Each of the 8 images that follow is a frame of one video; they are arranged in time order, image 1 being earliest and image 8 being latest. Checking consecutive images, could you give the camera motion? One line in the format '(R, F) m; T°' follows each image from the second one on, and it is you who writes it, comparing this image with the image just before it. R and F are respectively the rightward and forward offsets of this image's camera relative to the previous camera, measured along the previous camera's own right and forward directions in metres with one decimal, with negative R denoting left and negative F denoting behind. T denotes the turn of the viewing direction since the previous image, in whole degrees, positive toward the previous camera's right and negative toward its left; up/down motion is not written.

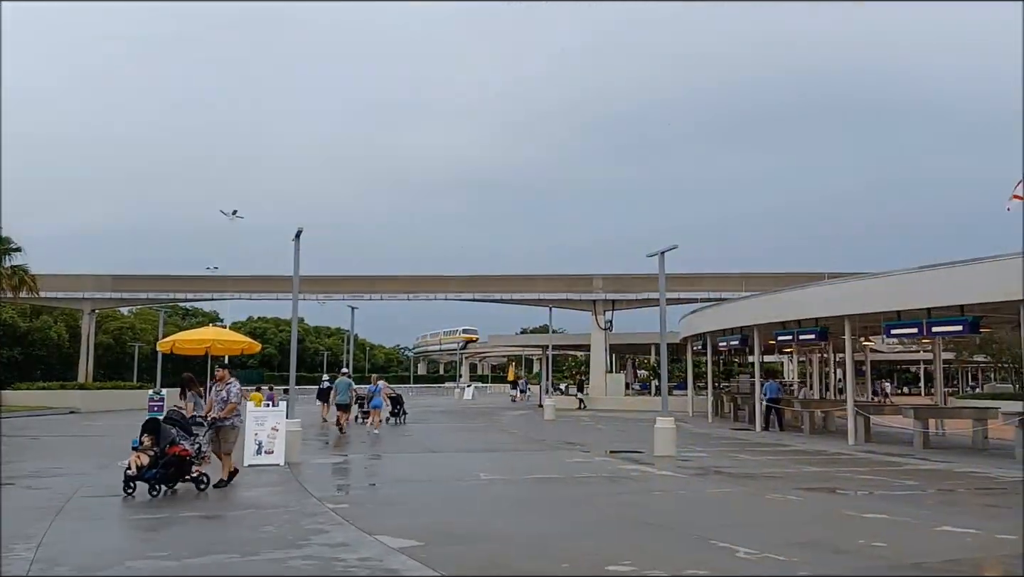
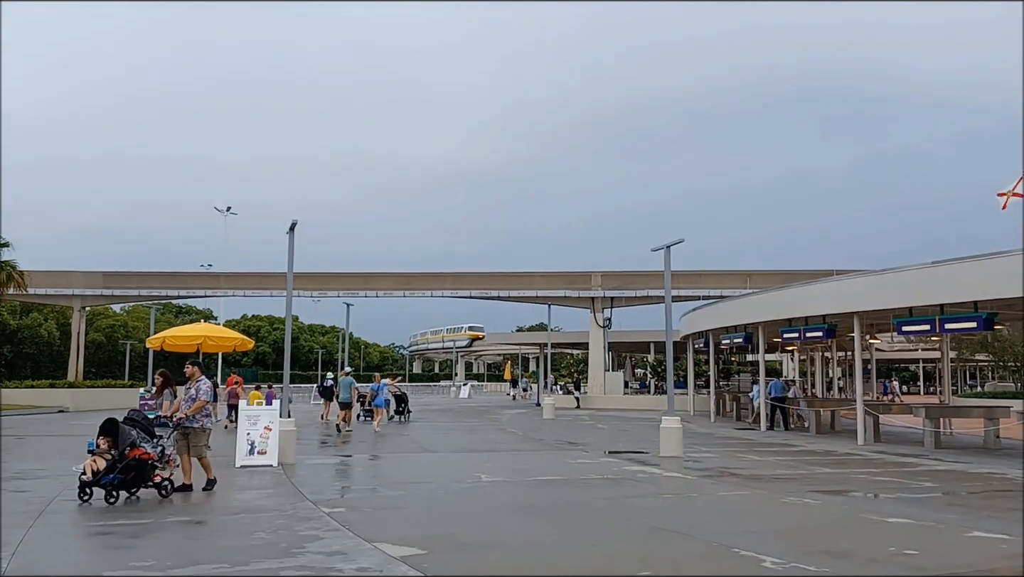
(-0.1, +0.6) m; 0°
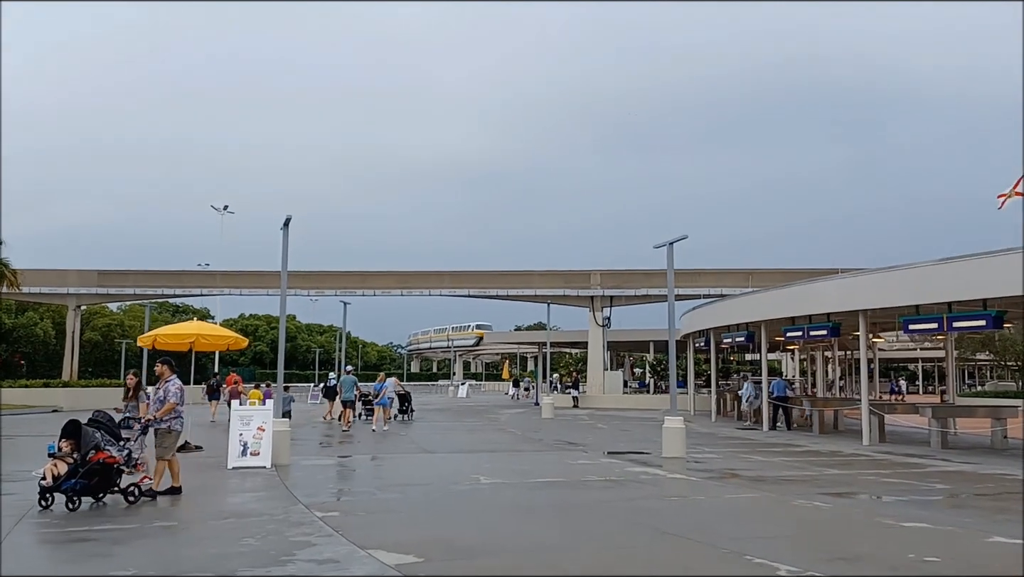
(0.0, +0.4) m; 0°
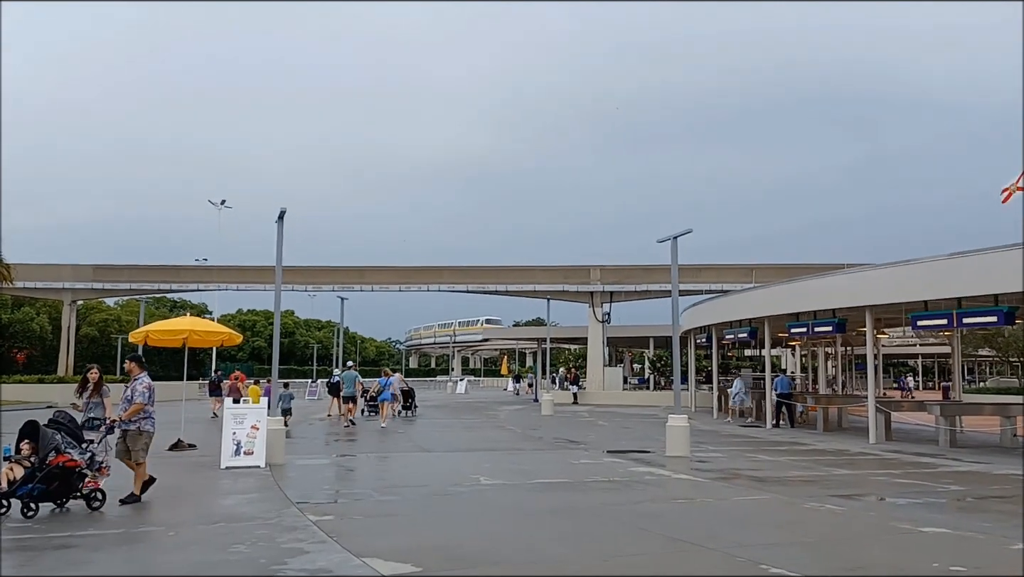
(0.0, +0.4) m; 0°
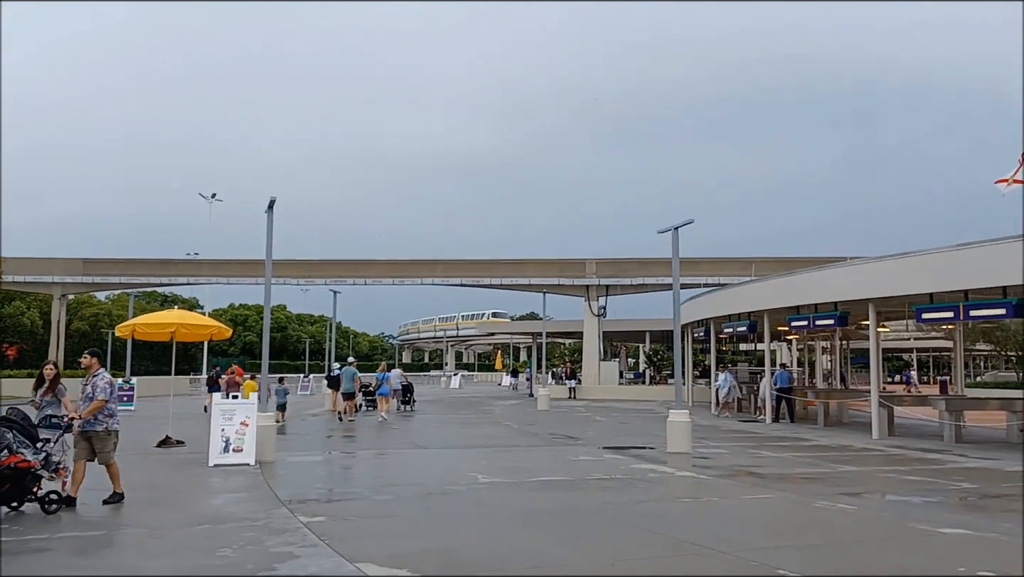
(-0.1, +0.5) m; 0°
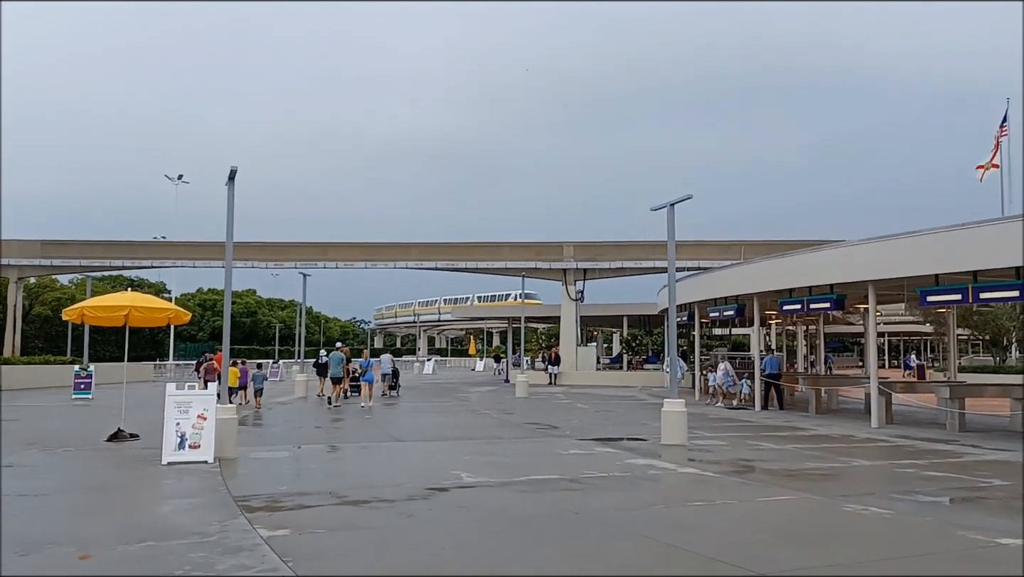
(-0.2, +1.3) m; +2°
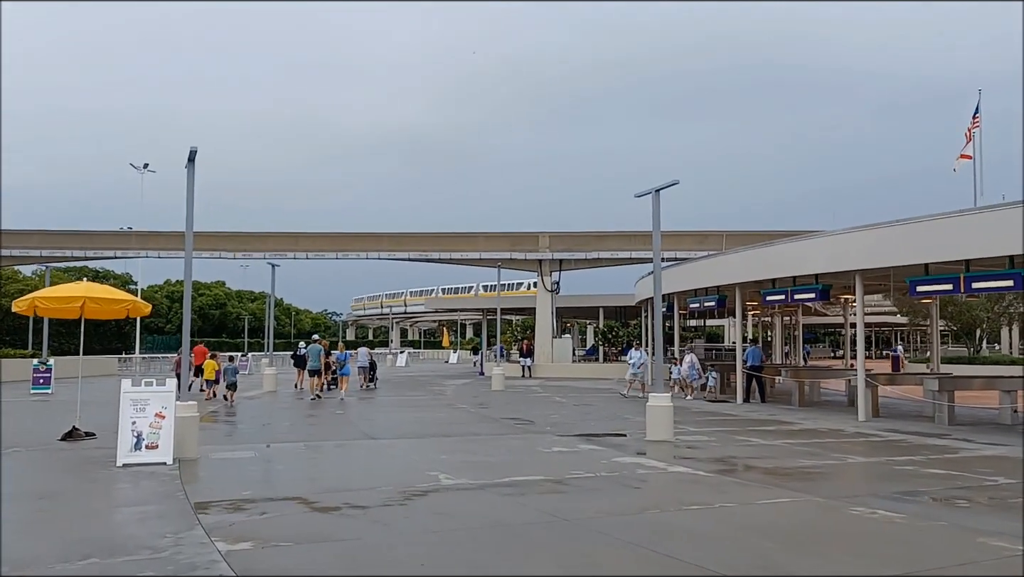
(-0.1, +0.7) m; +2°
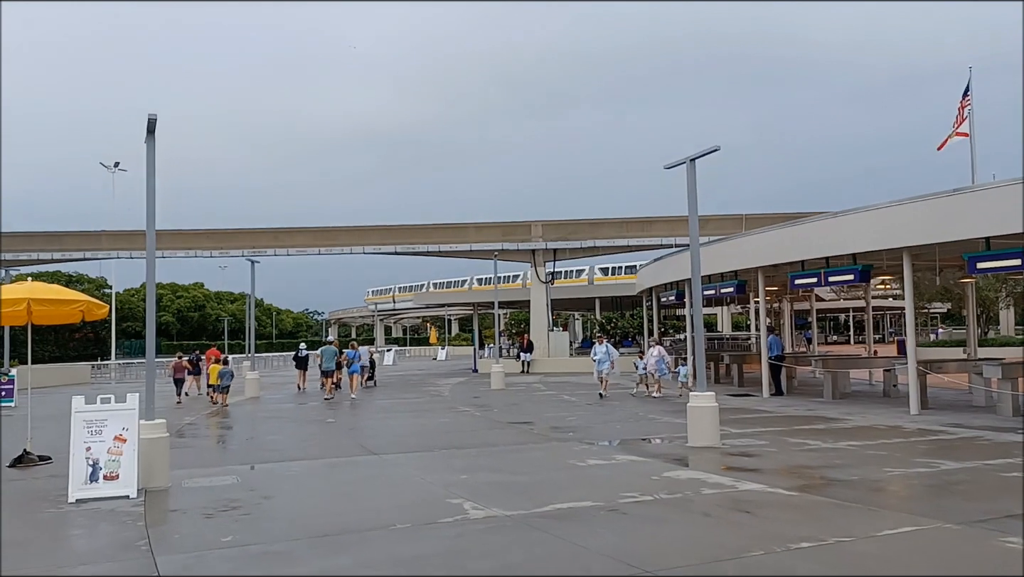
(-0.5, +2.0) m; +1°
